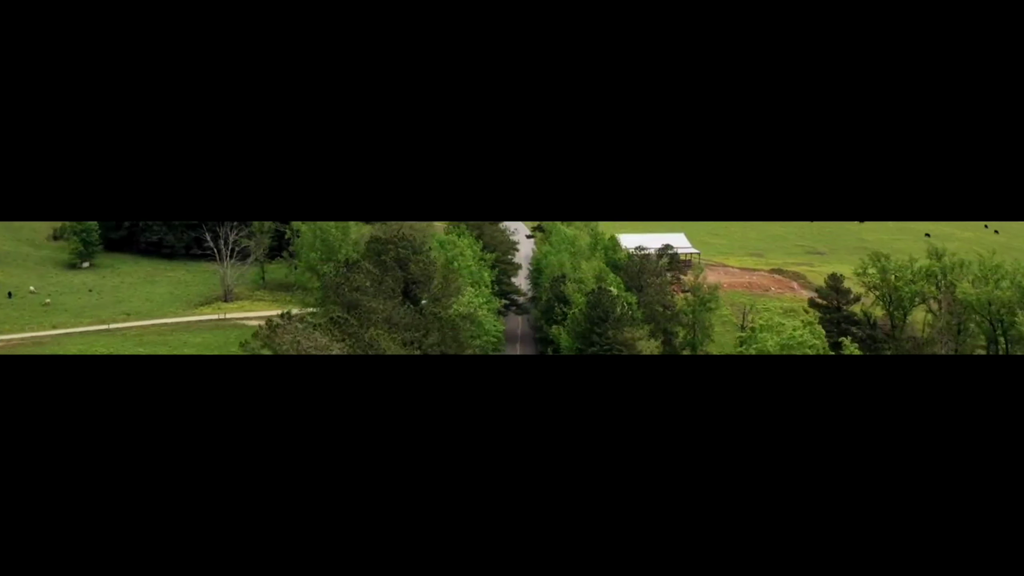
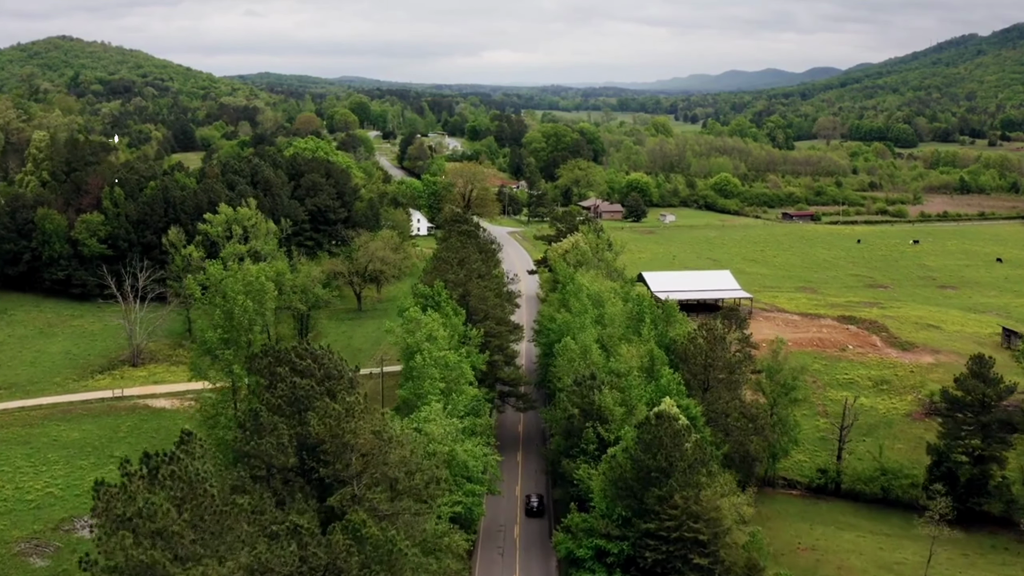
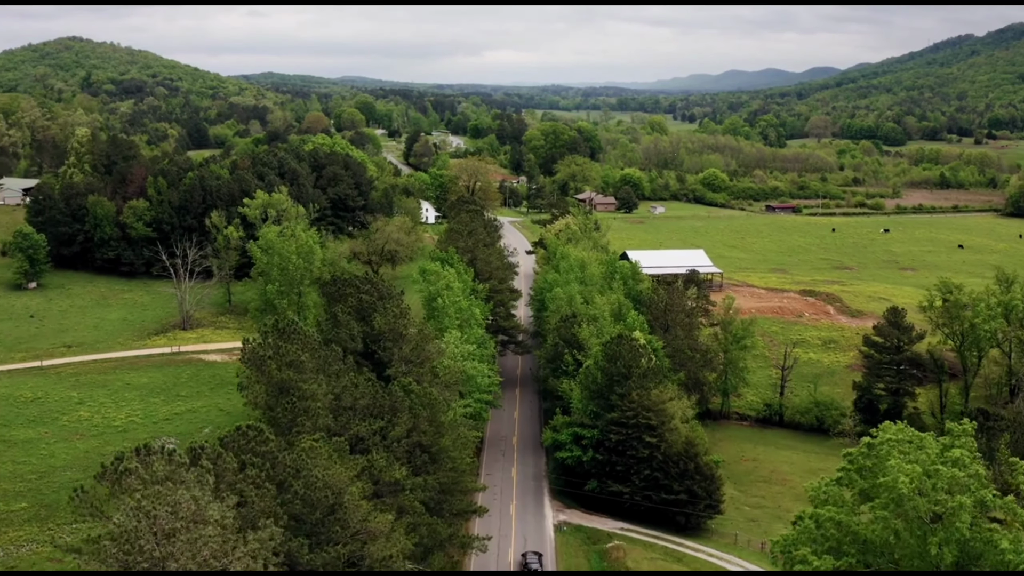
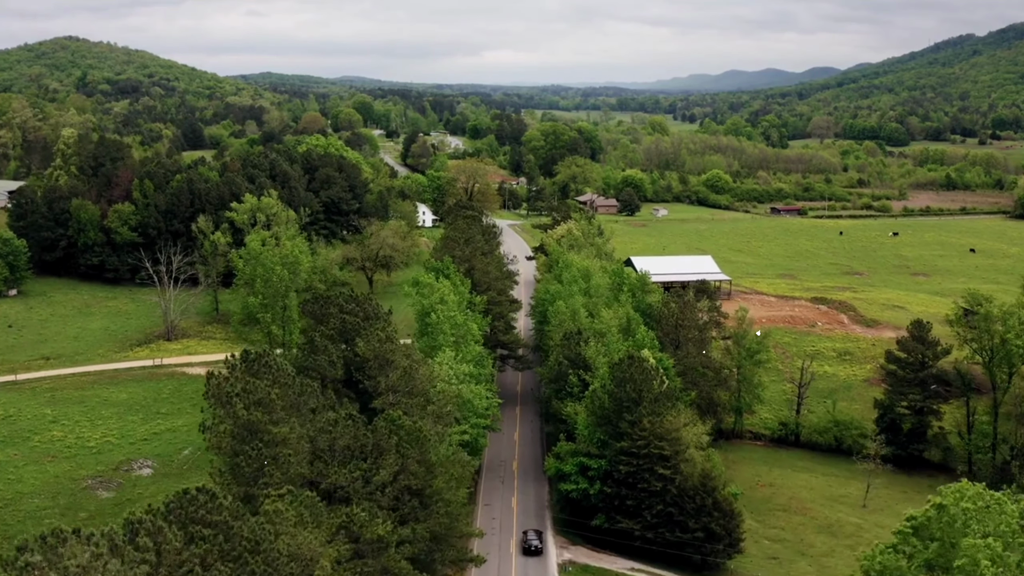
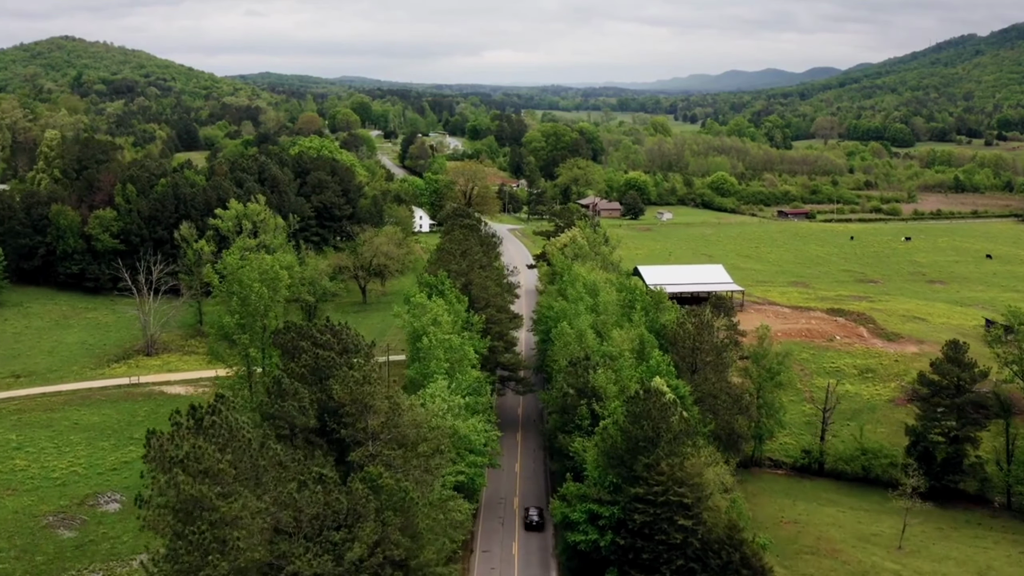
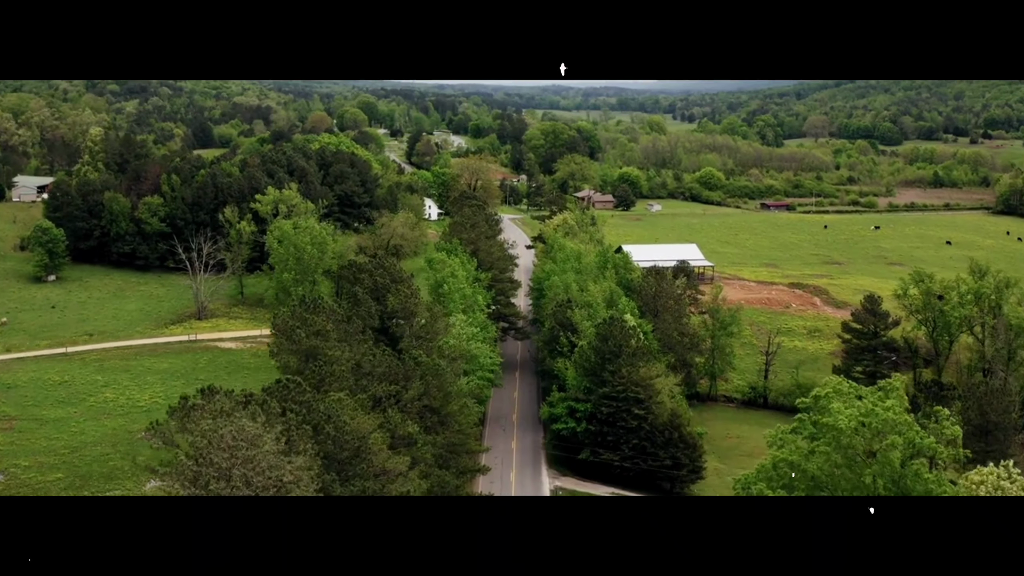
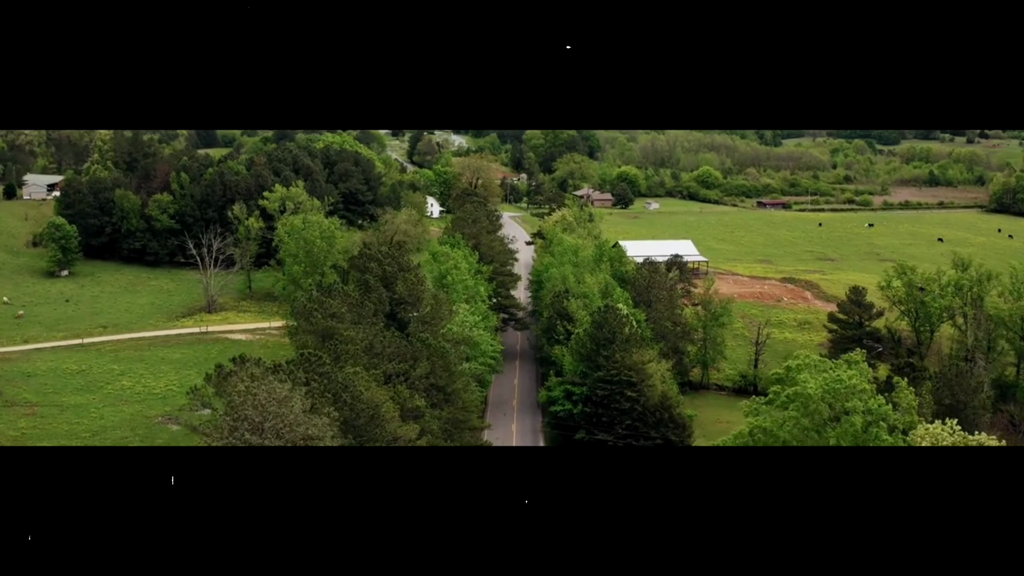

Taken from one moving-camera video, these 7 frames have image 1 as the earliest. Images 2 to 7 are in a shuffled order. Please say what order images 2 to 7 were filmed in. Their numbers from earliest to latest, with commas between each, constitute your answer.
7, 6, 3, 4, 5, 2
